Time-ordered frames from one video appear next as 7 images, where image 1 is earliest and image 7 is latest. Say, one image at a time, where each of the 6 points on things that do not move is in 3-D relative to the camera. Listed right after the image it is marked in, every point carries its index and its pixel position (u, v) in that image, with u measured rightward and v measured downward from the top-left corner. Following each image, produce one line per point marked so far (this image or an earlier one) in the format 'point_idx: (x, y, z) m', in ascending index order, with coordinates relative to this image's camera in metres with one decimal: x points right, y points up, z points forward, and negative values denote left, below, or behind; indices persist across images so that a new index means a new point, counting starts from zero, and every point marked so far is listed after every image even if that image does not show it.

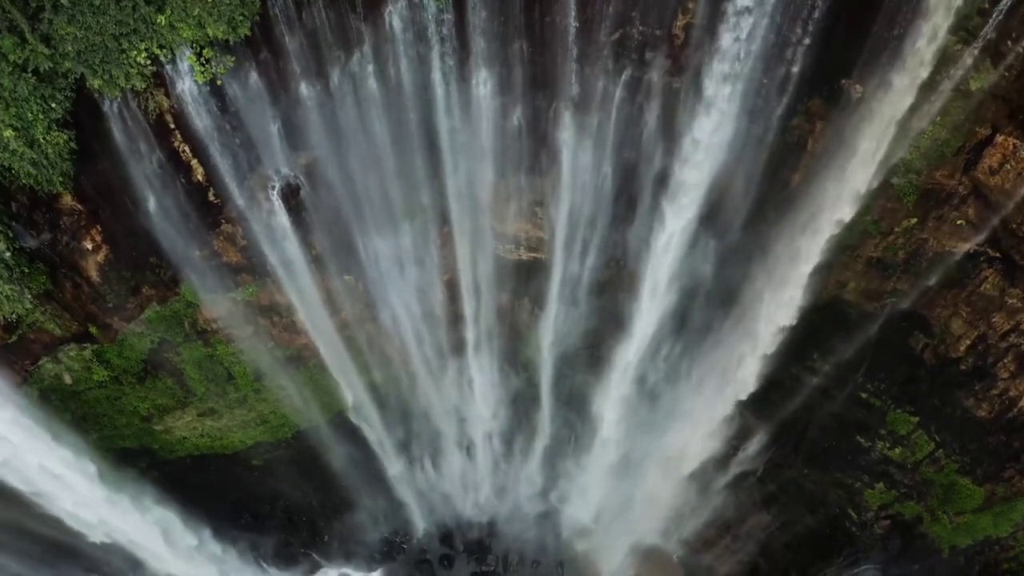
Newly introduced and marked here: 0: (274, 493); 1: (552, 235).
0: (-4.6, -4.0, +13.2) m
1: (+0.6, +0.9, +10.5) m
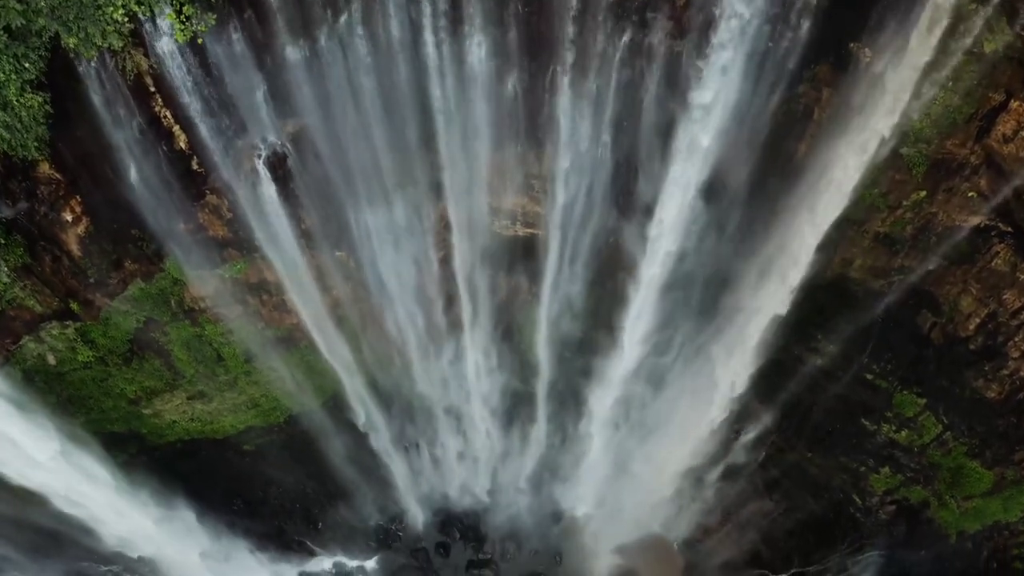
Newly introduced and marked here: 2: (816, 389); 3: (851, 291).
0: (-4.6, -3.6, +13.0) m
1: (+0.6, +1.2, +10.2) m
2: (+5.1, -1.7, +11.5) m
3: (+5.1, -0.1, +10.4) m
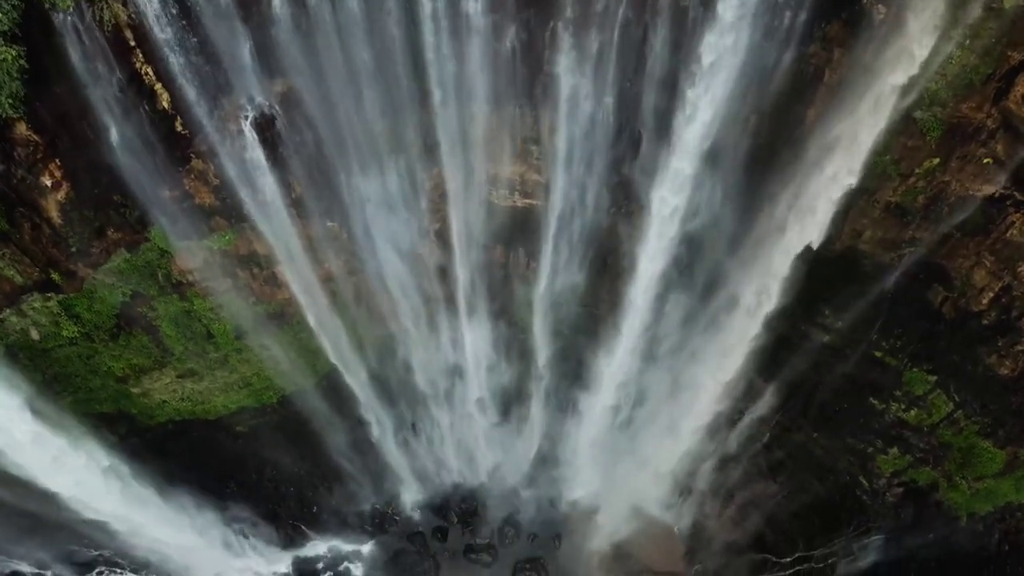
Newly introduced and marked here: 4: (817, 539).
0: (-4.6, -3.2, +12.7) m
1: (+0.5, +1.6, +9.9) m
2: (+5.1, -1.3, +11.2) m
3: (+5.1, +0.3, +10.1) m
4: (+5.2, -4.4, +11.9) m
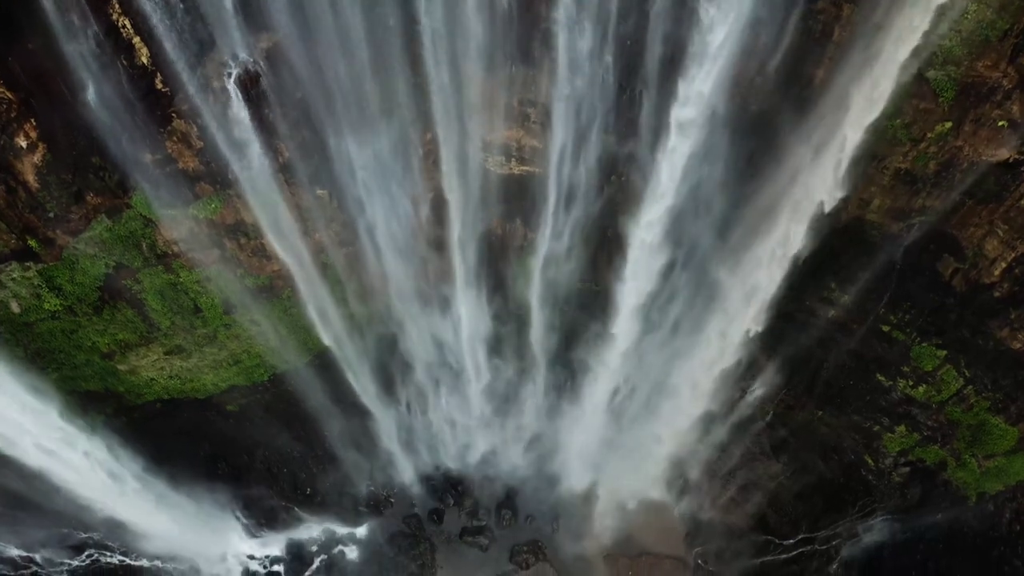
0: (-4.7, -2.8, +12.4) m
1: (+0.5, +2.0, +9.5) m
2: (+5.0, -0.9, +10.9) m
3: (+5.1, +0.7, +9.8) m
4: (+5.2, -4.0, +11.6) m
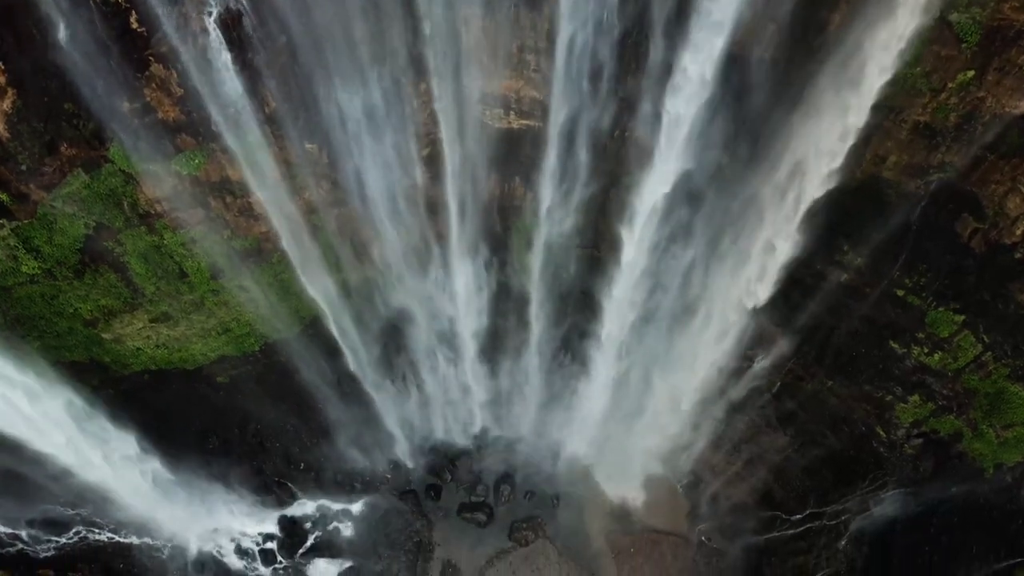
0: (-4.7, -2.2, +12.0) m
1: (+0.5, +2.5, +9.1) m
2: (+5.0, -0.3, +10.5) m
3: (+5.1, +1.3, +9.3) m
4: (+5.2, -3.4, +11.2) m
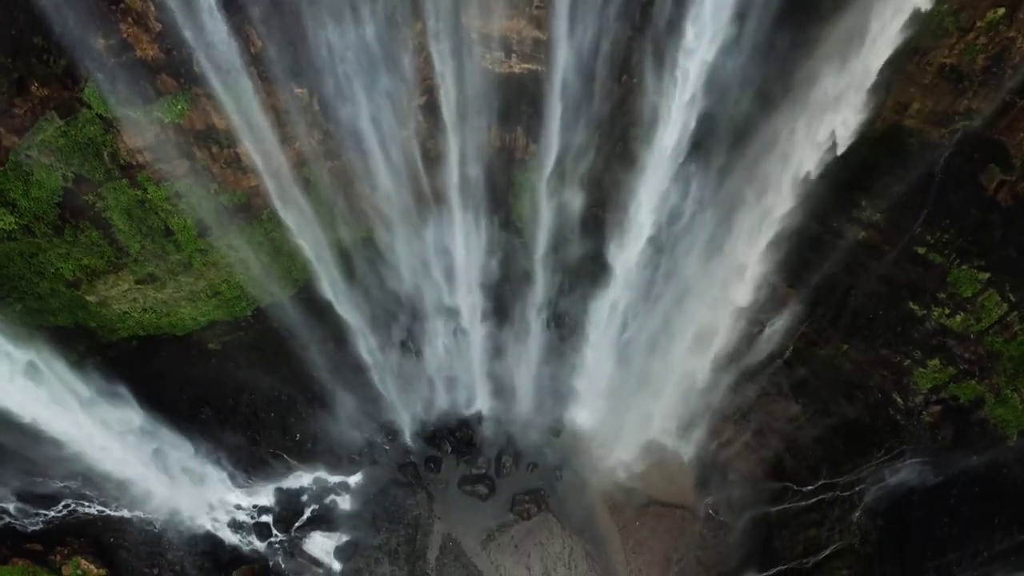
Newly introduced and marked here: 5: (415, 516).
0: (-4.7, -1.6, +11.6) m
1: (+0.5, +3.1, +8.6) m
2: (+5.0, +0.3, +10.0) m
3: (+5.1, +1.9, +8.8) m
4: (+5.2, -2.8, +10.8) m
5: (-1.7, -3.9, +11.8) m
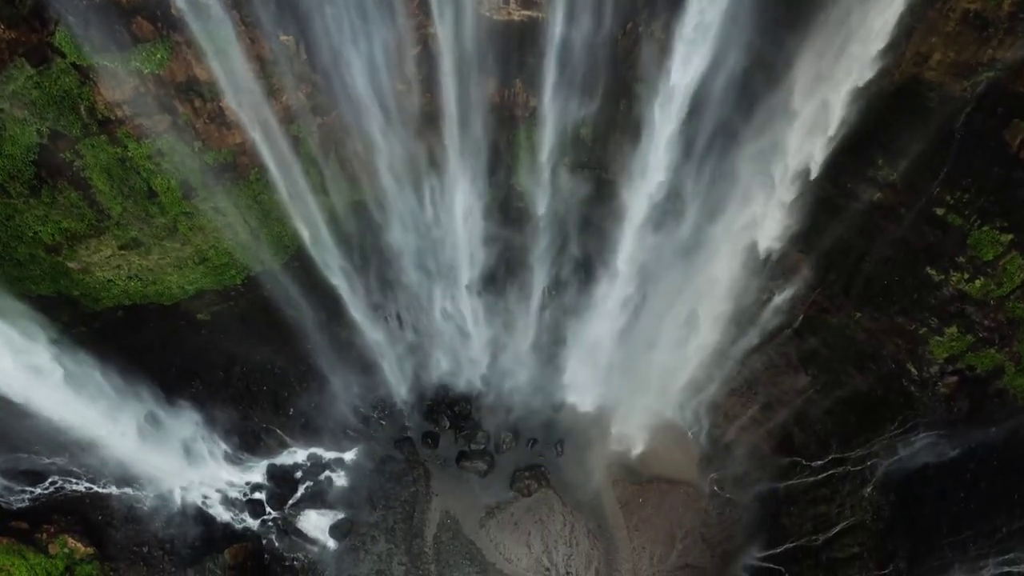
0: (-4.7, -1.1, +11.2) m
1: (+0.5, +3.5, +8.1) m
2: (+5.0, +0.8, +9.6) m
3: (+5.1, +2.3, +8.4) m
4: (+5.2, -2.3, +10.4) m
5: (-1.7, -3.4, +11.4) m
